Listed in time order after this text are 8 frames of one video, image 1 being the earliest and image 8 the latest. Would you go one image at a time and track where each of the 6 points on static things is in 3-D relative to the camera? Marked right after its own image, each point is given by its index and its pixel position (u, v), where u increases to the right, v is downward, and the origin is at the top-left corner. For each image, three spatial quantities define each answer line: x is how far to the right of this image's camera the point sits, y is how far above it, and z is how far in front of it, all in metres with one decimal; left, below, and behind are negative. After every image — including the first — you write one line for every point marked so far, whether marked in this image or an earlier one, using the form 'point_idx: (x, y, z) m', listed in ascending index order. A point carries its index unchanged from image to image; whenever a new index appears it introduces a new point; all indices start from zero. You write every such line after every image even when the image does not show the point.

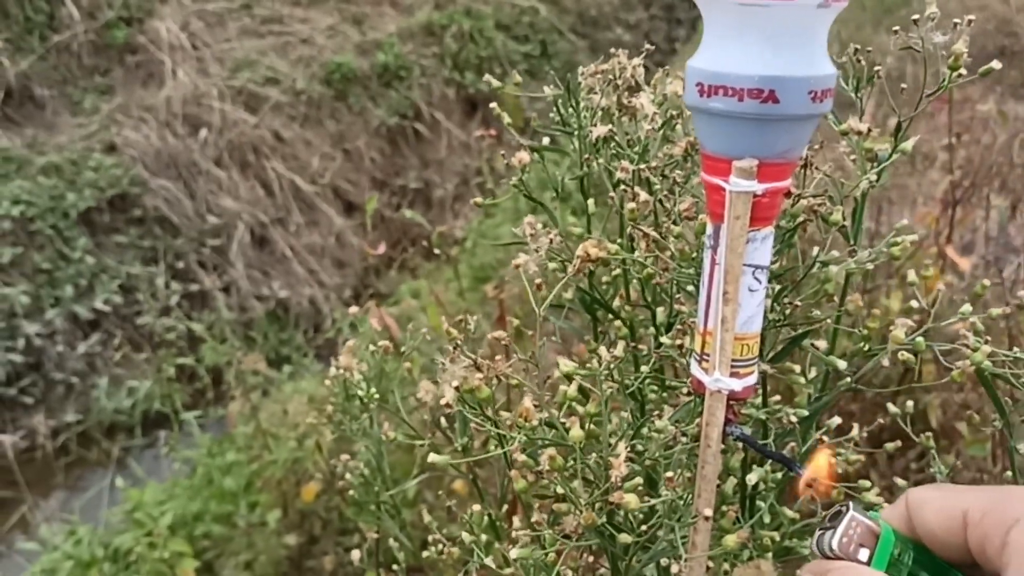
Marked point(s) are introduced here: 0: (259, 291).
0: (-1.2, 0.0, +4.1) m
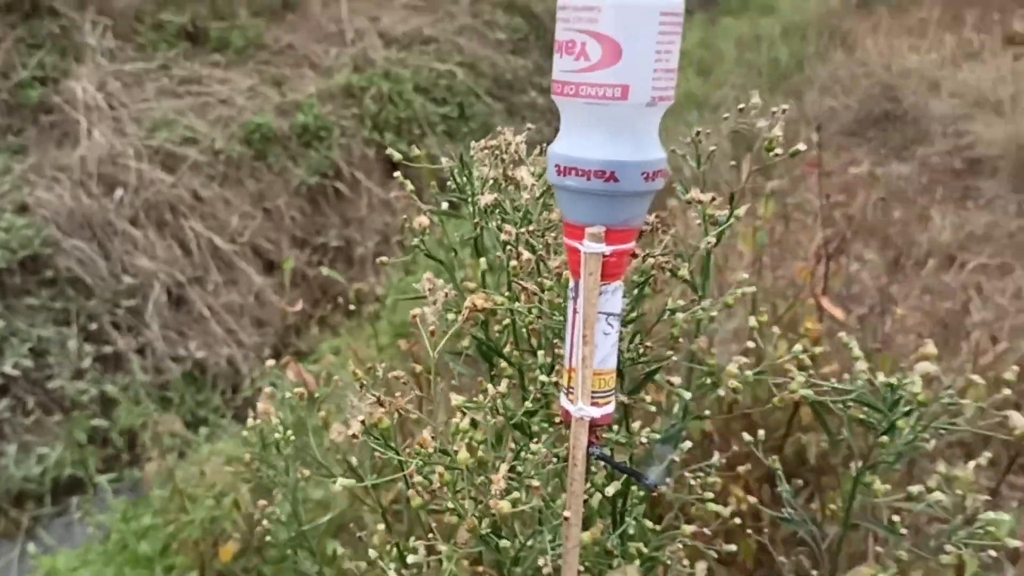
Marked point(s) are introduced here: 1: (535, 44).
0: (-1.6, -0.3, +4.0) m
1: (+0.2, +2.0, +6.8) m
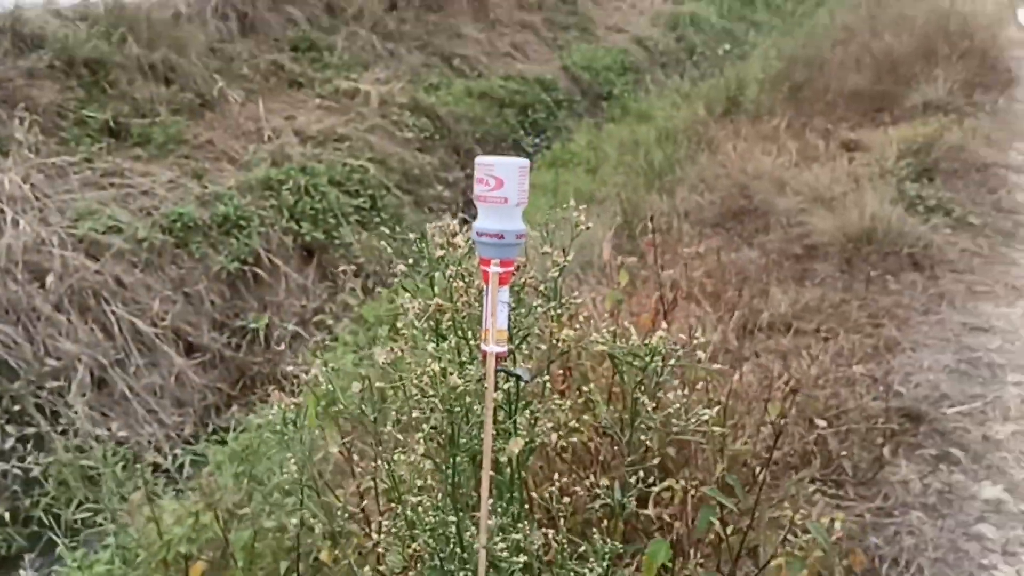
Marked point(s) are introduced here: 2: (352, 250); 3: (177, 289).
0: (-2.1, -0.7, +4.1) m
1: (-0.7, +1.3, +7.3) m
2: (-1.1, +0.2, +5.7) m
3: (-2.0, 0.0, +4.8) m
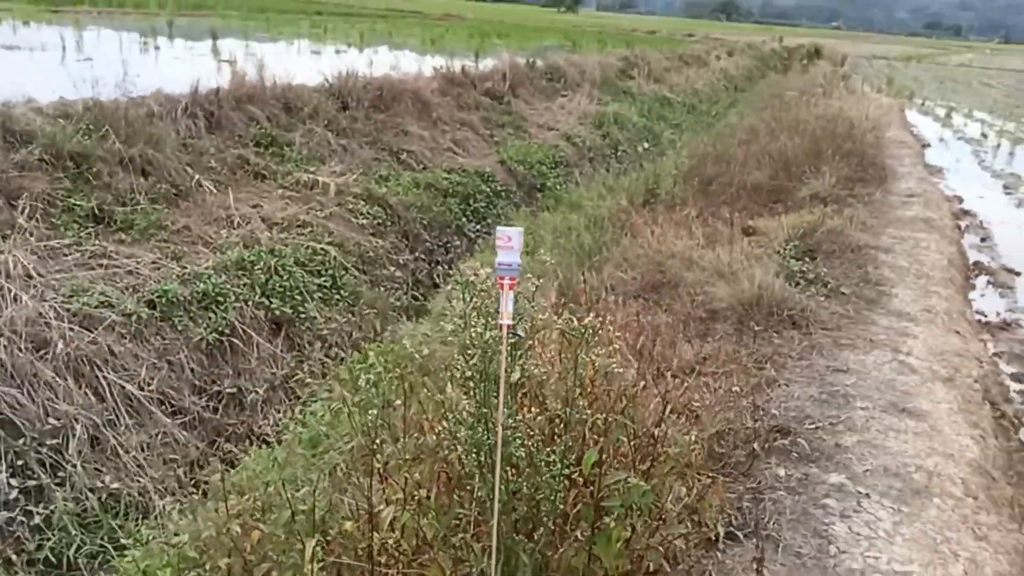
0: (-2.3, -1.1, +4.6) m
1: (-1.2, +0.6, +8.1) m
2: (-1.5, -0.3, +6.3) m
3: (-2.3, -0.5, +5.4) m
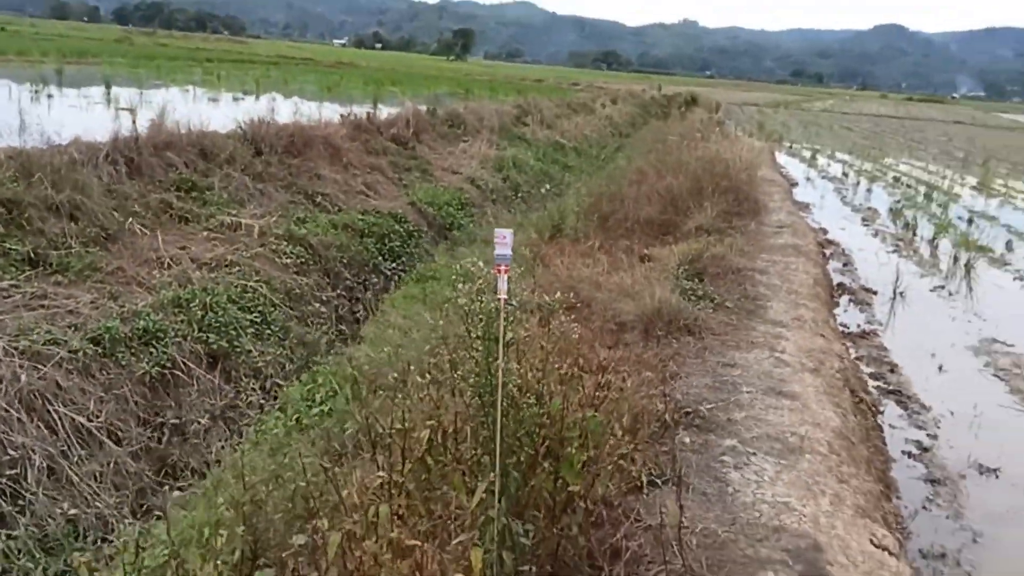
0: (-2.7, -1.3, +4.8) m
1: (-2.1, +0.2, +8.5) m
2: (-2.1, -0.6, +6.6) m
3: (-2.8, -0.7, +5.6) m
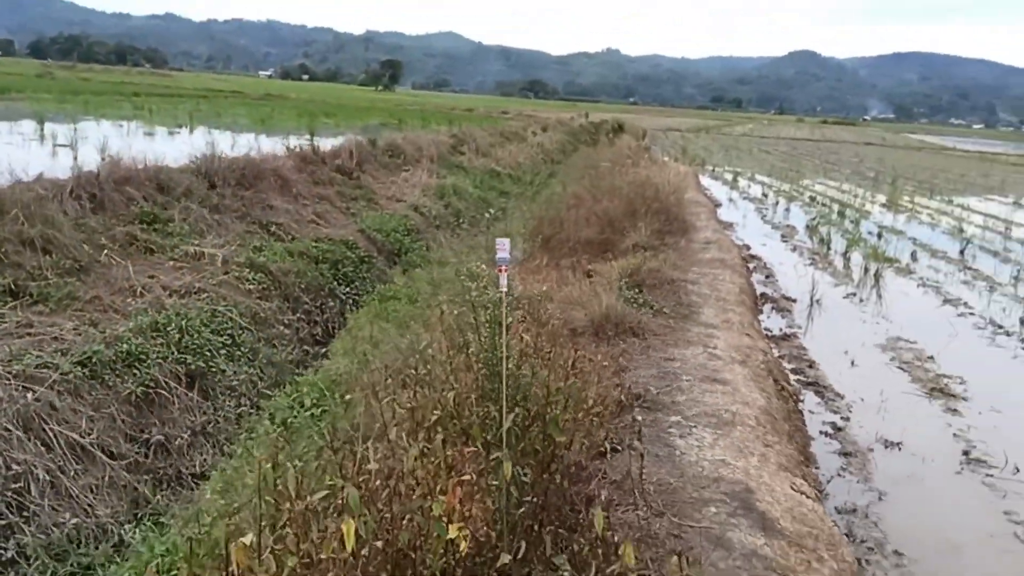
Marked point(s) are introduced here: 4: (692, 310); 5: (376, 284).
0: (-2.9, -1.5, +5.1) m
1: (-2.6, -0.1, +8.9) m
2: (-2.4, -0.8, +7.0) m
3: (-3.0, -0.9, +6.0) m
4: (+1.6, -0.2, +7.4) m
5: (-1.8, +0.1, +10.6) m
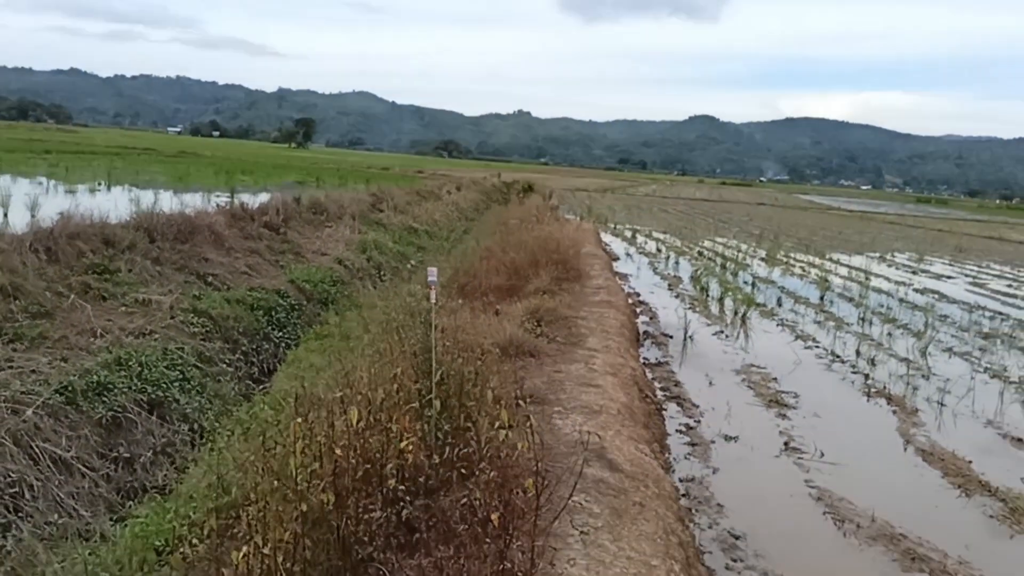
0: (-3.4, -1.7, +6.1) m
1: (-3.6, -0.6, +10.0) m
2: (-3.2, -1.2, +8.1) m
3: (-3.7, -1.2, +6.9) m
4: (+0.8, -0.6, +8.9) m
5: (-2.9, -0.6, +11.8) m
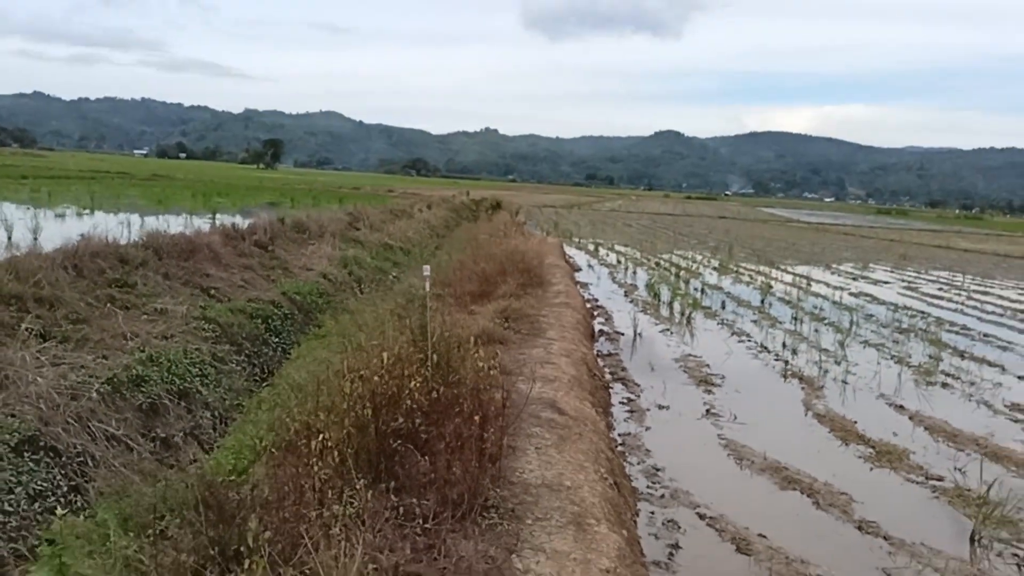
0: (-3.7, -1.8, +7.5) m
1: (-4.0, -0.7, +11.4) m
2: (-3.5, -1.2, +9.5) m
3: (-4.0, -1.3, +8.3) m
4: (+0.4, -0.6, +10.5) m
5: (-3.4, -0.7, +13.2) m
